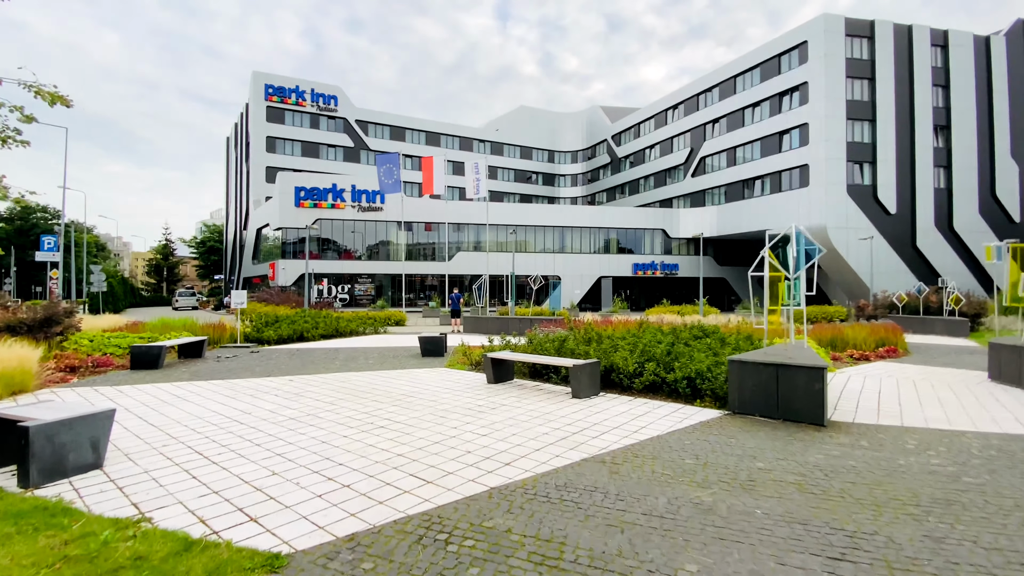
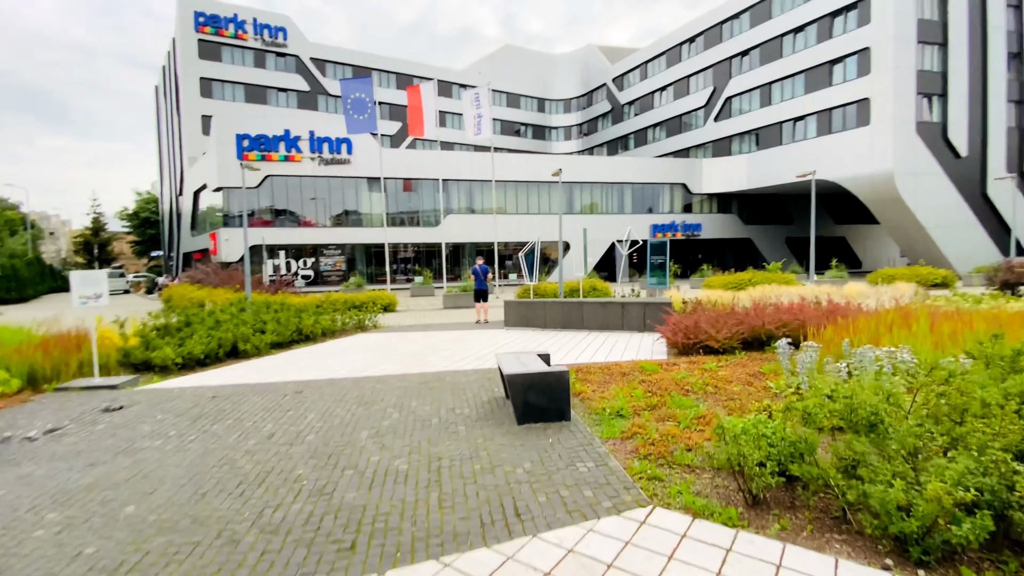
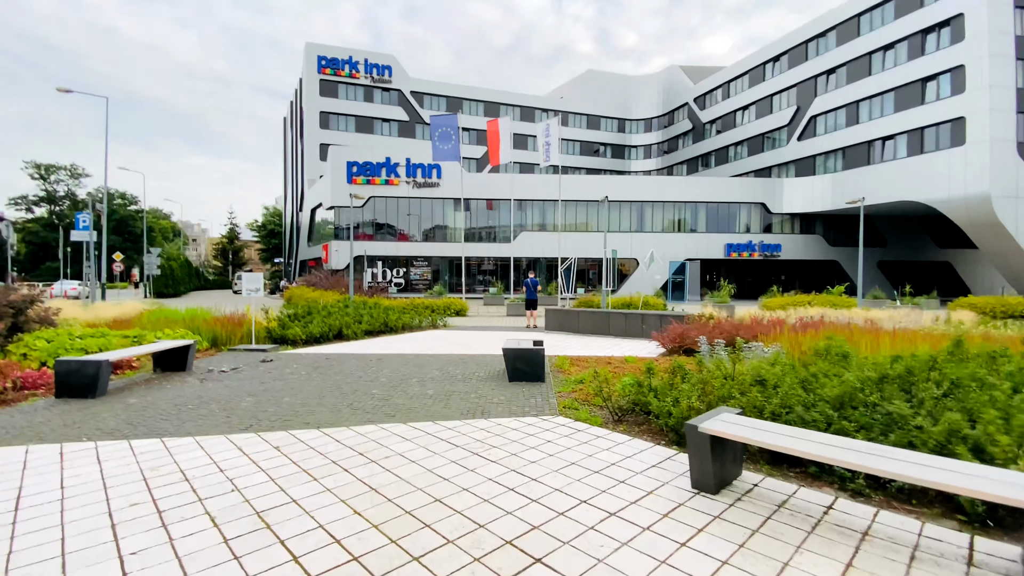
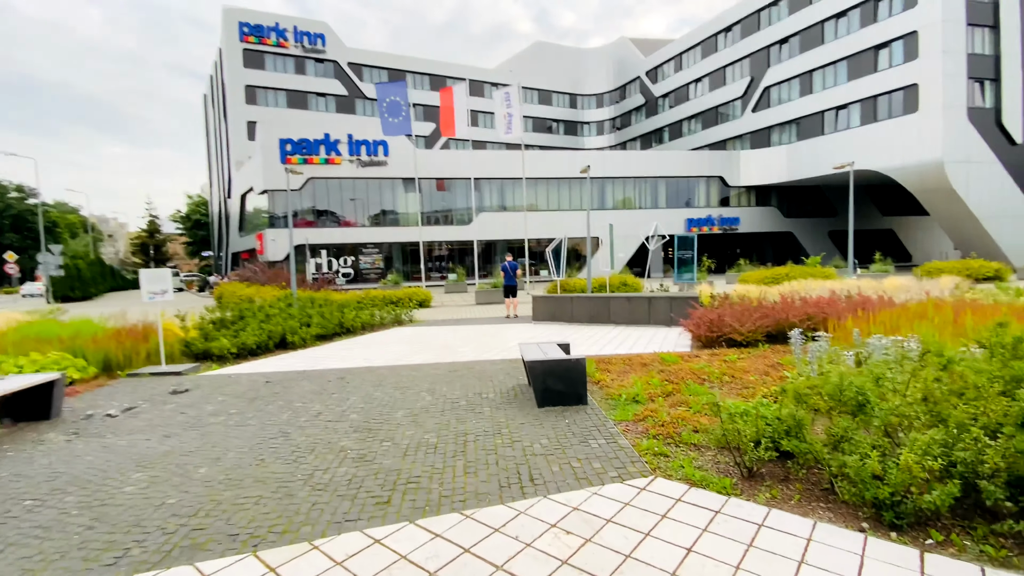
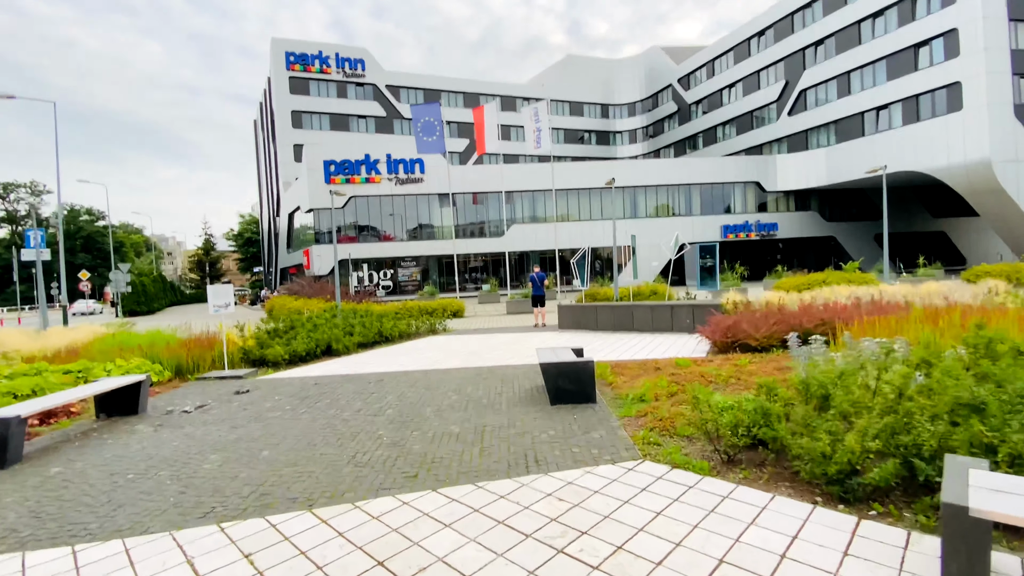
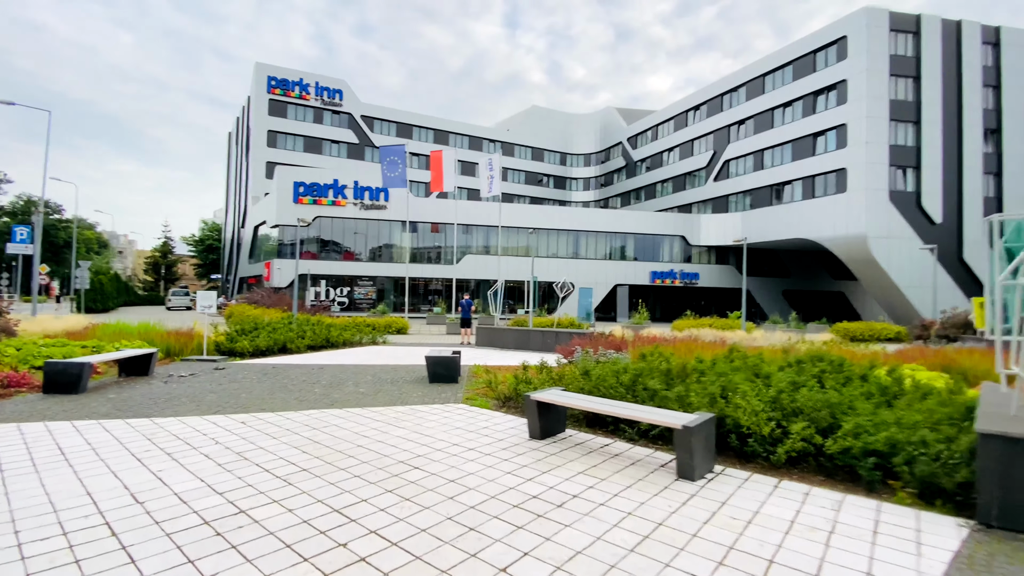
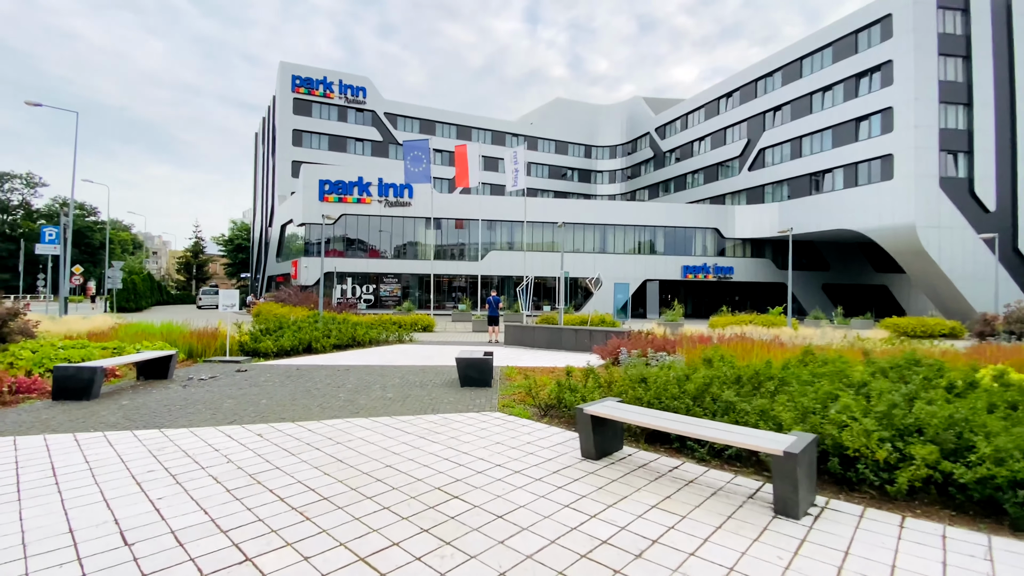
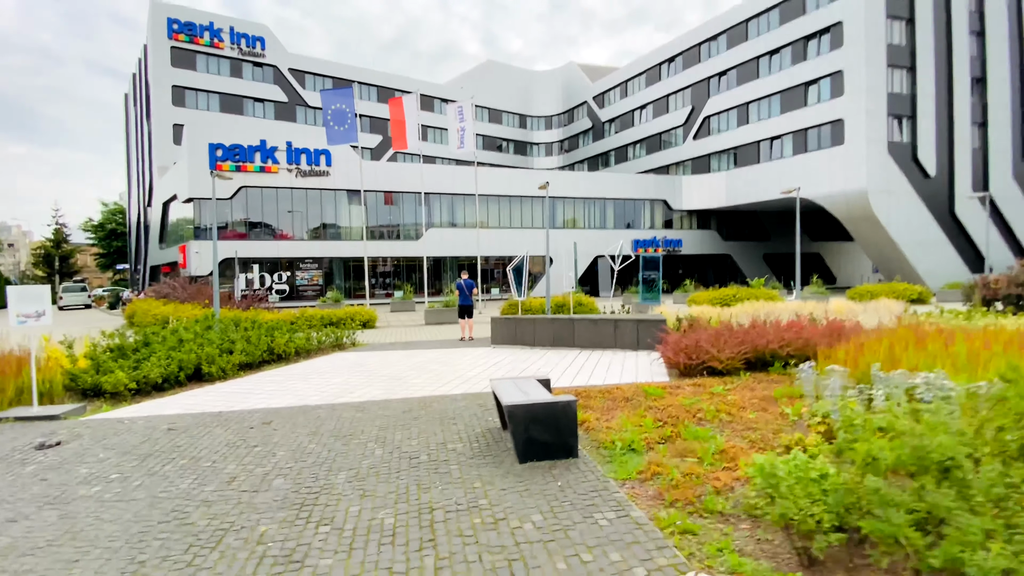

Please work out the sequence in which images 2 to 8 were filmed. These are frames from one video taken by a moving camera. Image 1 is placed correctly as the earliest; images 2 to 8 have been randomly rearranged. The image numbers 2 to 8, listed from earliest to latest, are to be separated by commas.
6, 7, 3, 5, 4, 2, 8
